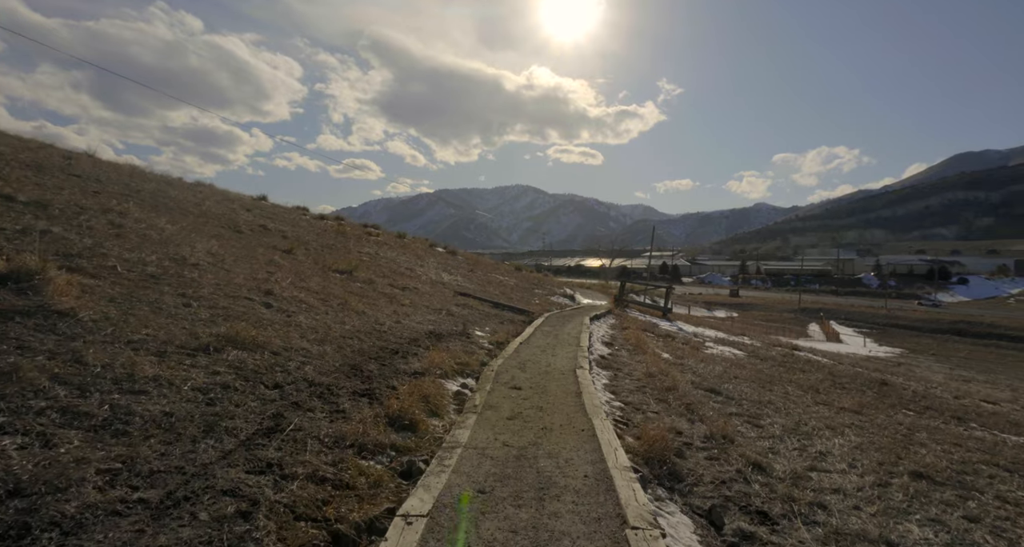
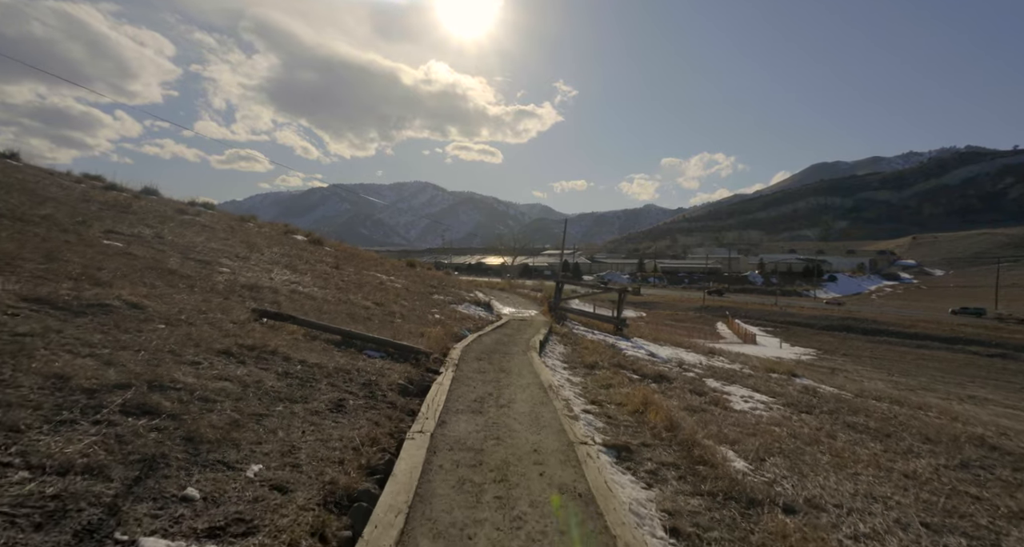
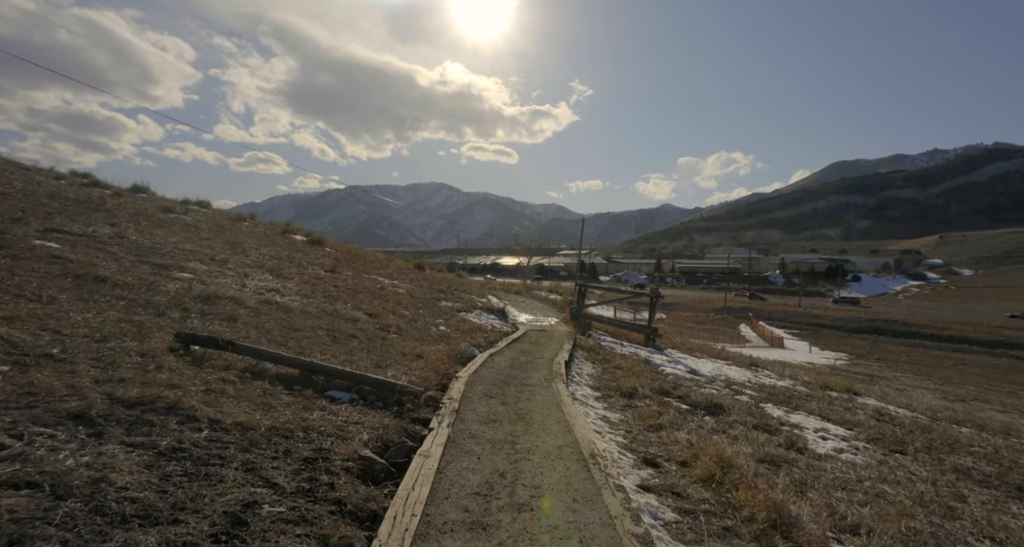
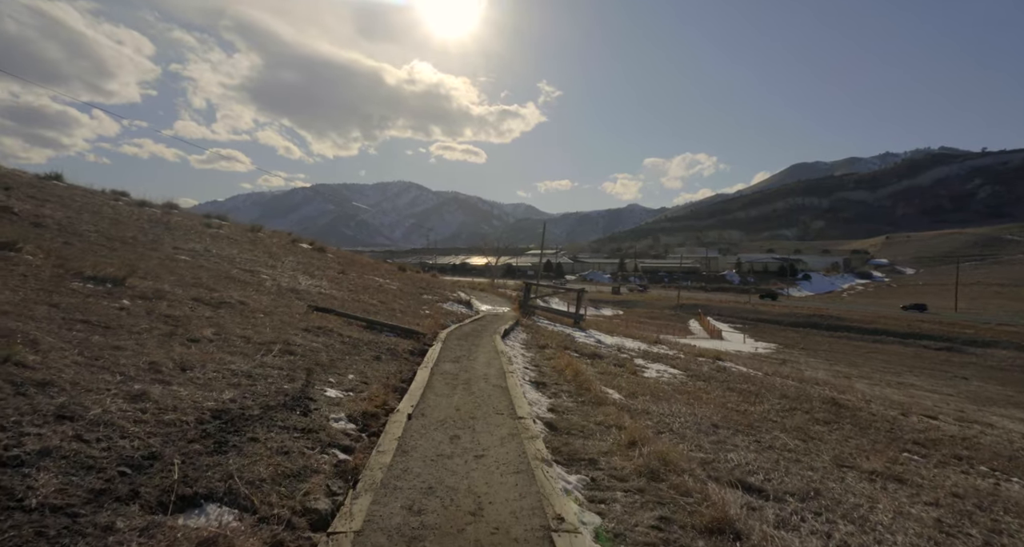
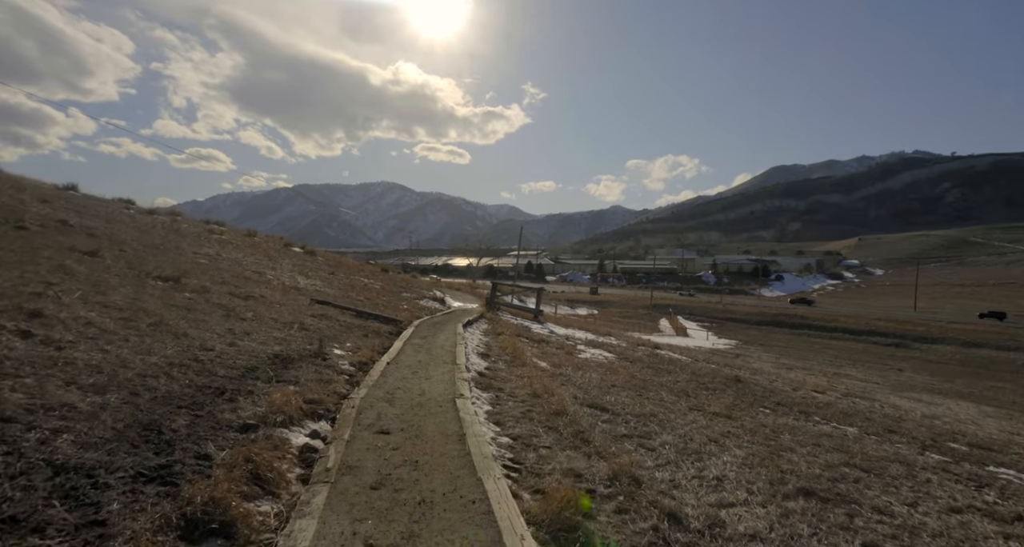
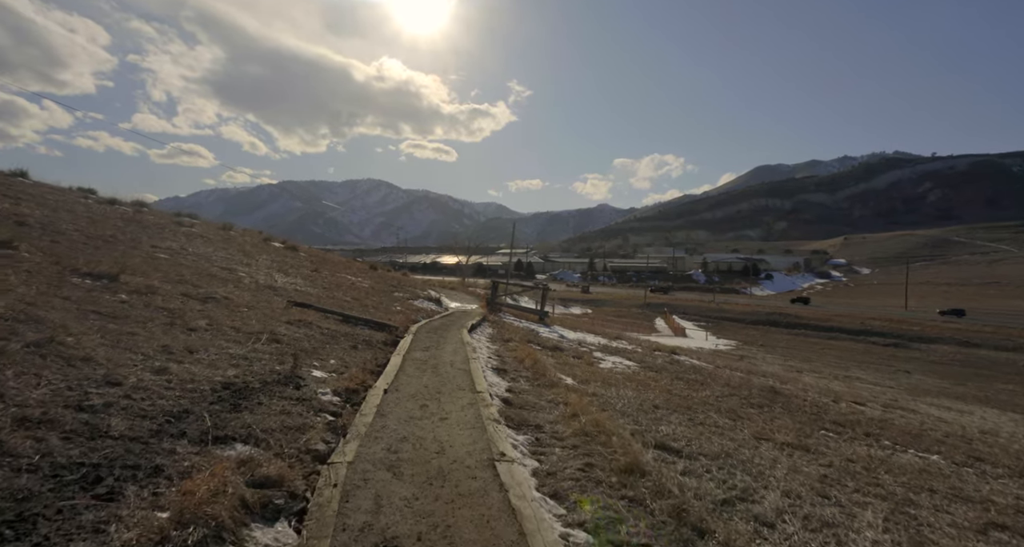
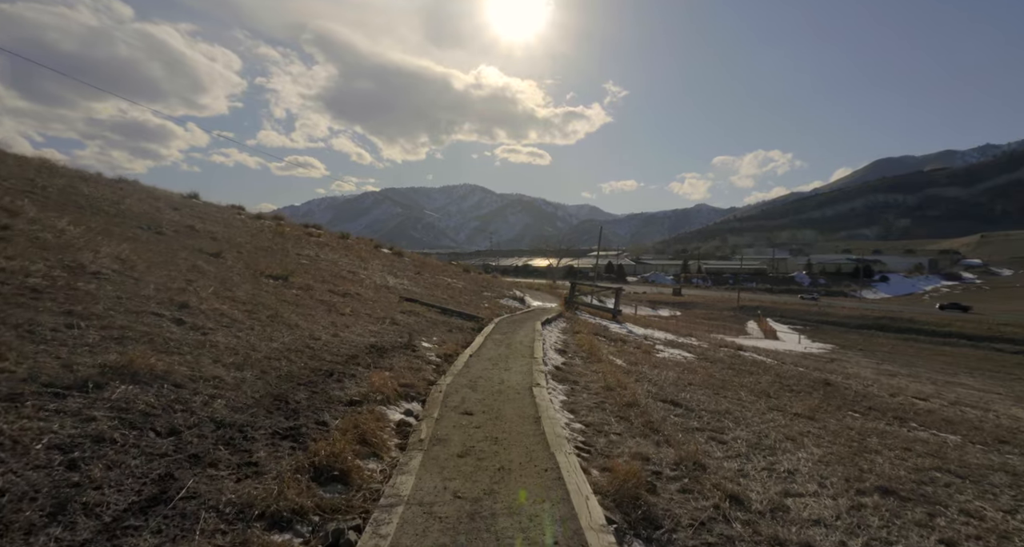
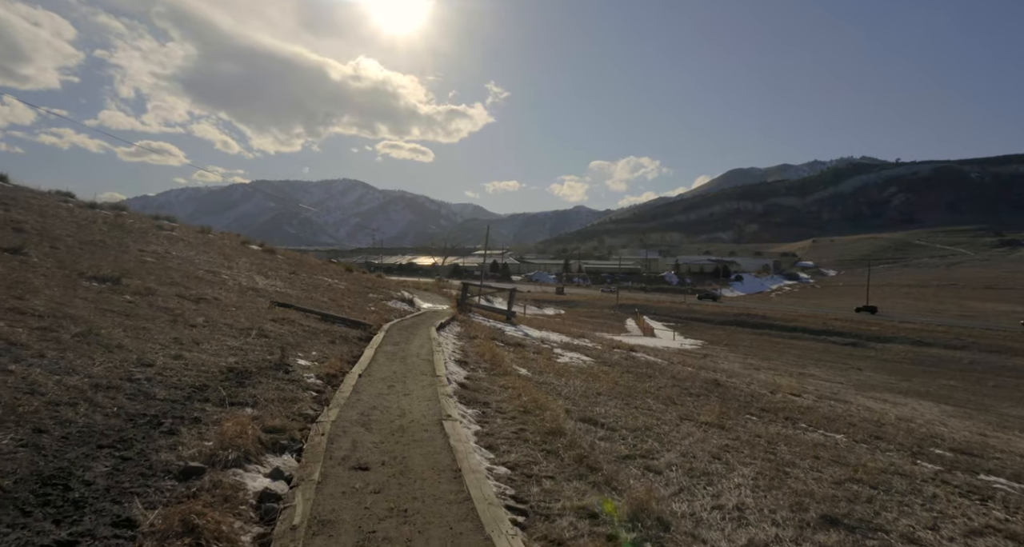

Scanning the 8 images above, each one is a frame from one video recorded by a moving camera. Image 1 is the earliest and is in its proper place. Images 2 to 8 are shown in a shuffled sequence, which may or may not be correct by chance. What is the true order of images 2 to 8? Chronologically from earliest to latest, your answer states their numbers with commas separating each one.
7, 5, 8, 6, 4, 2, 3
